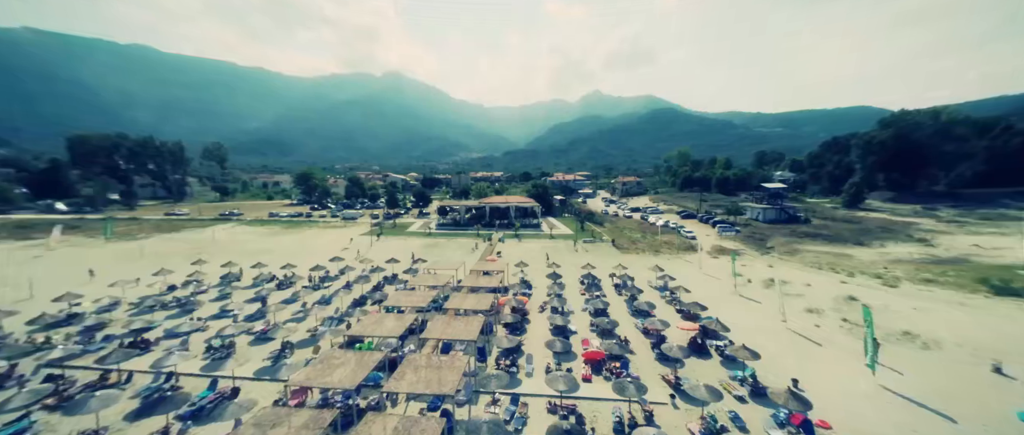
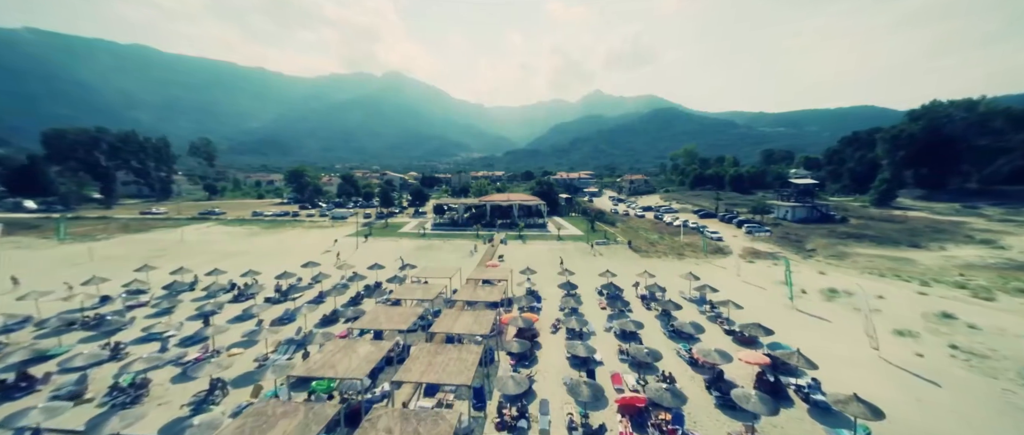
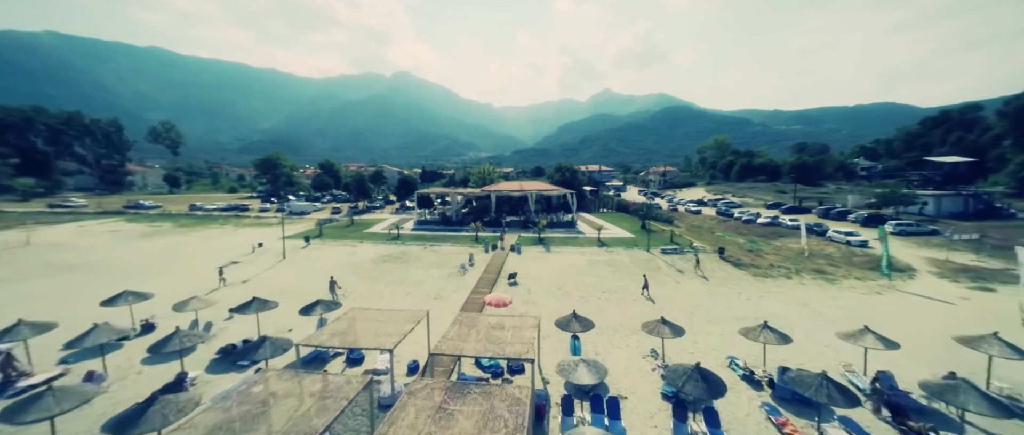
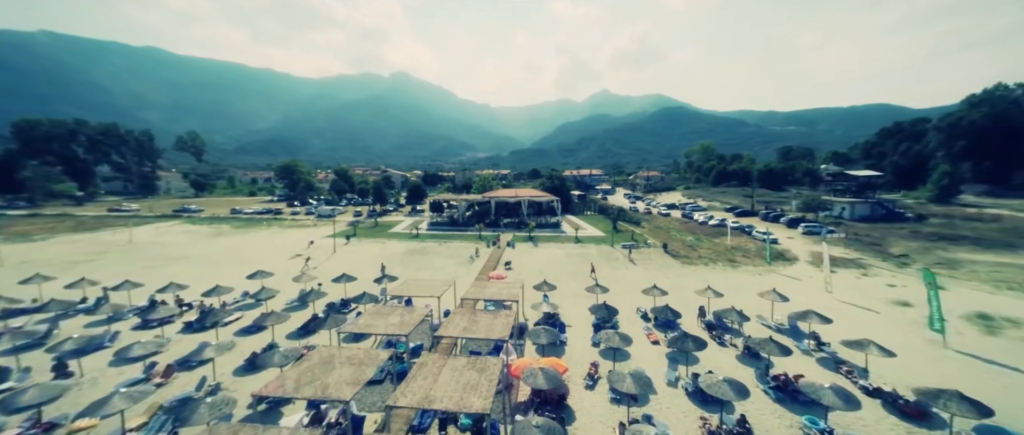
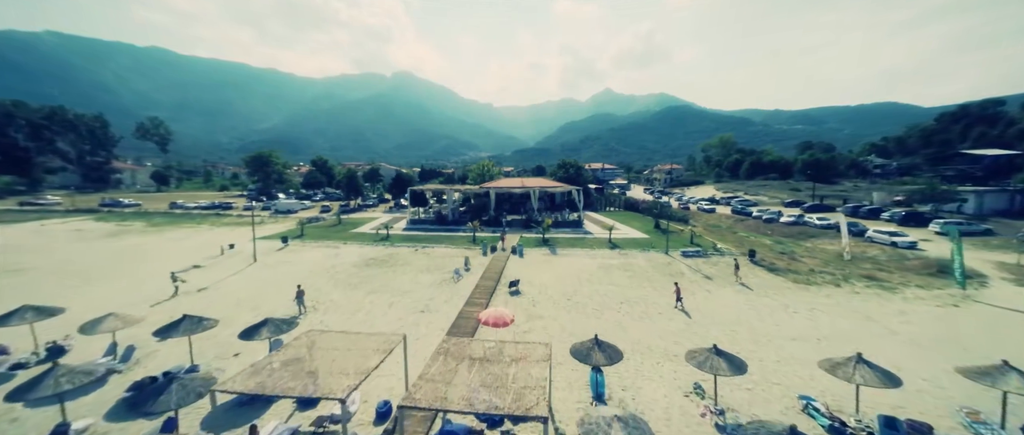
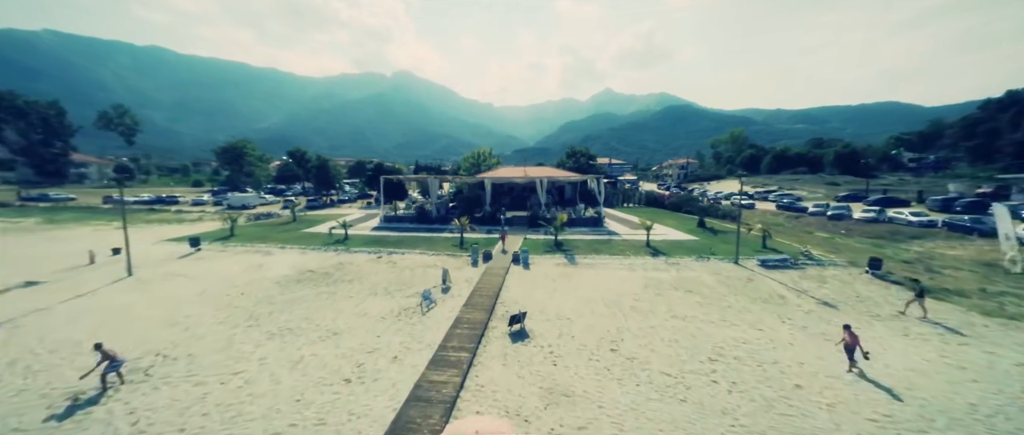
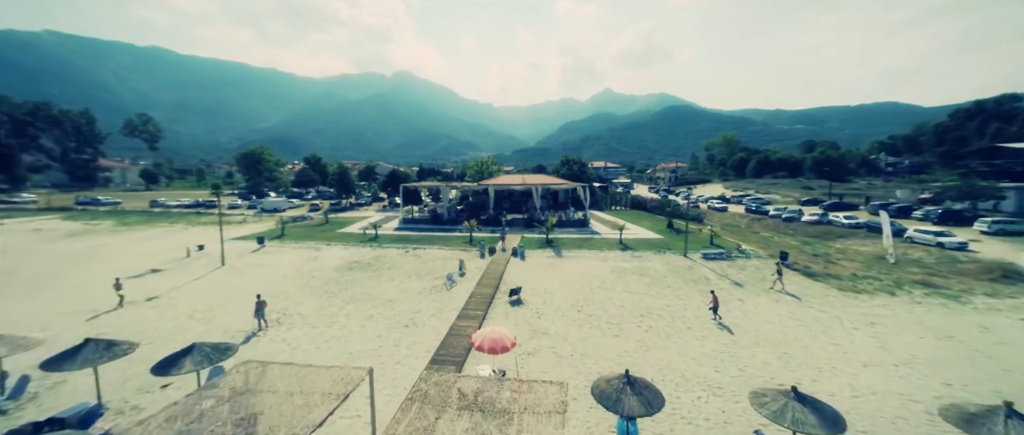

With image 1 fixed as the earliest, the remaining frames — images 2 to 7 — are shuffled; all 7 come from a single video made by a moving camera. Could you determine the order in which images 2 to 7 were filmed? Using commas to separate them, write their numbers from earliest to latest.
2, 4, 3, 5, 7, 6
